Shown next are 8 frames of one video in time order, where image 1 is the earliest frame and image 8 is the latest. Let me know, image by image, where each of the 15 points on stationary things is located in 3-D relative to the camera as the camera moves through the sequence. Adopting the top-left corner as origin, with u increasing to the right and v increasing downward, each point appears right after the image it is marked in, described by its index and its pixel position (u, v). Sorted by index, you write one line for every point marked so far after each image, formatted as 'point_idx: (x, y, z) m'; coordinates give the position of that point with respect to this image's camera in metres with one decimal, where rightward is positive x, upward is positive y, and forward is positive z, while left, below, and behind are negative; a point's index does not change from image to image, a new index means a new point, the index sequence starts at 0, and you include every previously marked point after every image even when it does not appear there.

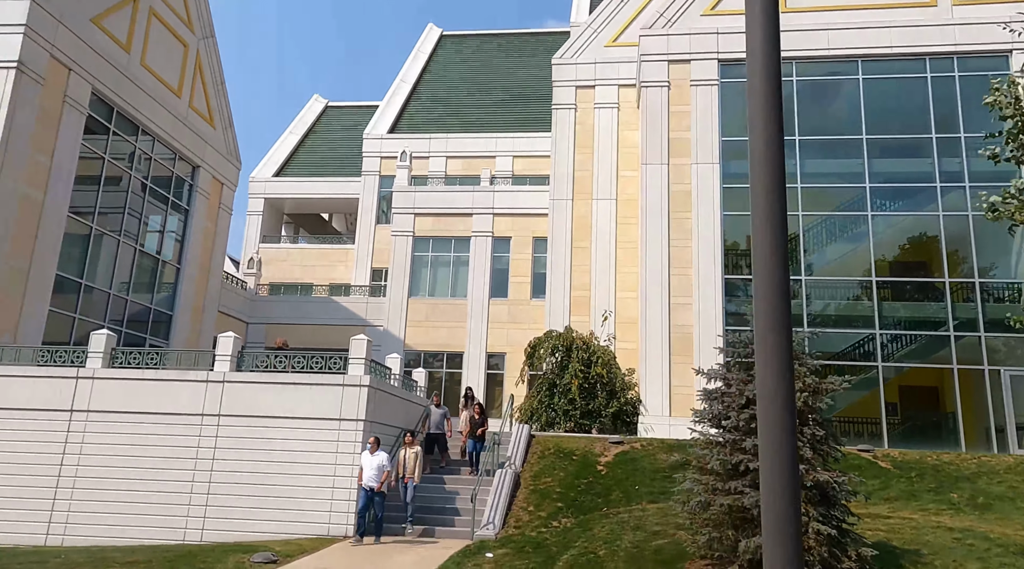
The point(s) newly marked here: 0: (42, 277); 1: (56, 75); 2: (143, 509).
0: (-10.7, +0.2, +18.8) m
1: (-10.8, +5.0, +19.4) m
2: (-6.8, -4.2, +15.4) m
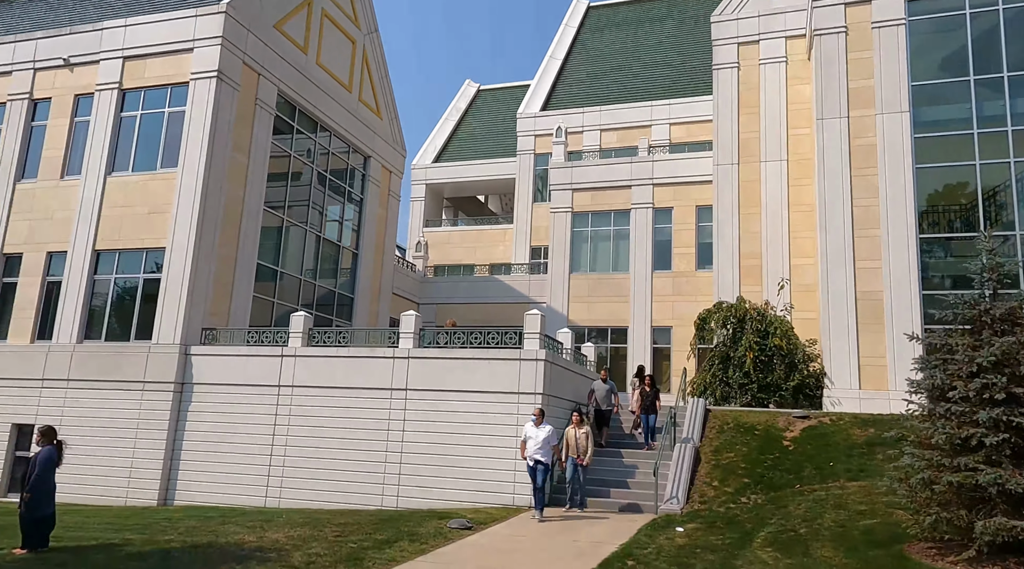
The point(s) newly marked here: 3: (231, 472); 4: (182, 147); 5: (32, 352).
0: (-6.7, +0.5, +20.6) m
1: (-6.8, +5.2, +21.1) m
2: (-3.4, -3.9, +16.6) m
3: (-6.0, -4.0, +17.6) m
4: (-8.0, +3.3, +19.7) m
5: (-11.5, -1.6, +19.9) m
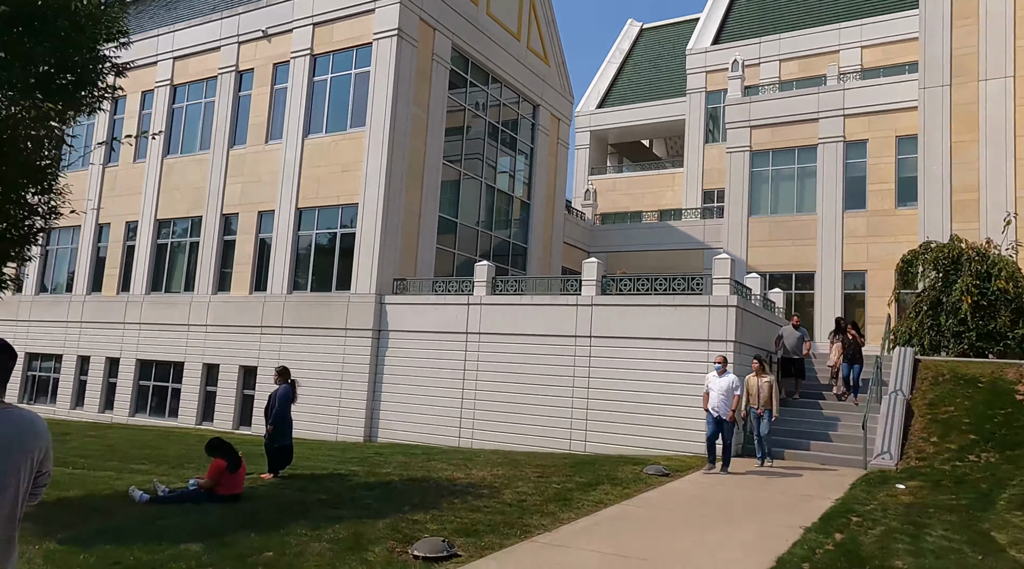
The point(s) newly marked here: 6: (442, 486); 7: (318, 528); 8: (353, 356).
0: (-2.1, +1.7, +21.4) m
1: (-2.2, +6.5, +21.6) m
2: (+0.5, -2.8, +17.2) m
3: (-1.9, -2.9, +18.6) m
4: (-3.6, +4.5, +20.7) m
5: (-6.9, -0.5, +21.8) m
6: (-0.7, -2.1, +8.4) m
7: (-1.4, -1.8, +6.2) m
8: (-3.8, -1.7, +19.7) m
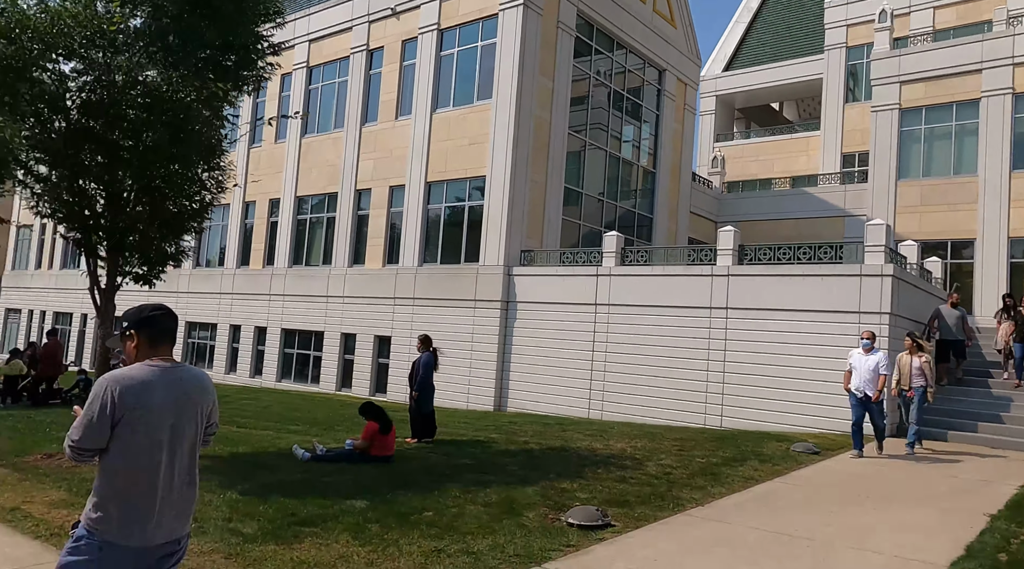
0: (+1.2, +2.5, +21.4) m
1: (+1.1, +7.3, +21.4) m
2: (+3.2, -2.2, +16.9) m
3: (+1.0, -2.3, +18.7) m
4: (-0.4, +5.2, +20.8) m
5: (-3.5, +0.2, +22.5) m
6: (+0.7, -1.8, +8.4) m
7: (-0.3, -1.6, +6.3) m
8: (-0.7, -1.0, +20.0) m
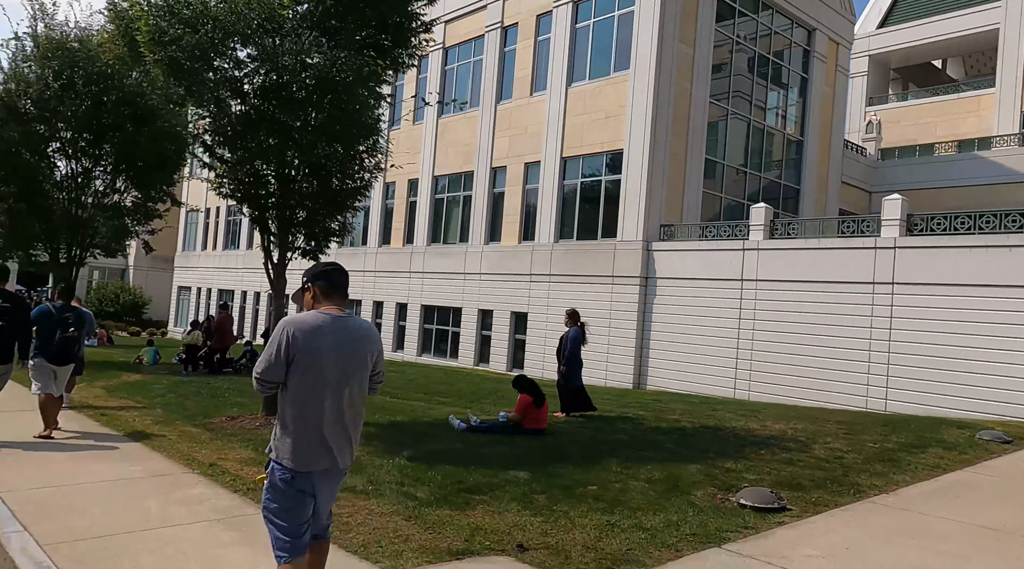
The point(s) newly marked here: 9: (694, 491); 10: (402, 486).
0: (+4.7, +3.1, +20.8) m
1: (+4.5, +7.9, +20.7) m
2: (+6.0, -1.7, +16.2) m
3: (+4.2, -1.7, +18.3) m
4: (+3.0, +5.8, +20.3) m
5: (+0.3, +0.9, +22.7) m
6: (+2.3, -1.5, +8.2) m
7: (+0.9, -1.4, +6.2) m
8: (+2.6, -0.5, +19.8) m
9: (+1.2, -1.4, +5.7) m
10: (-0.7, -1.4, +5.7) m
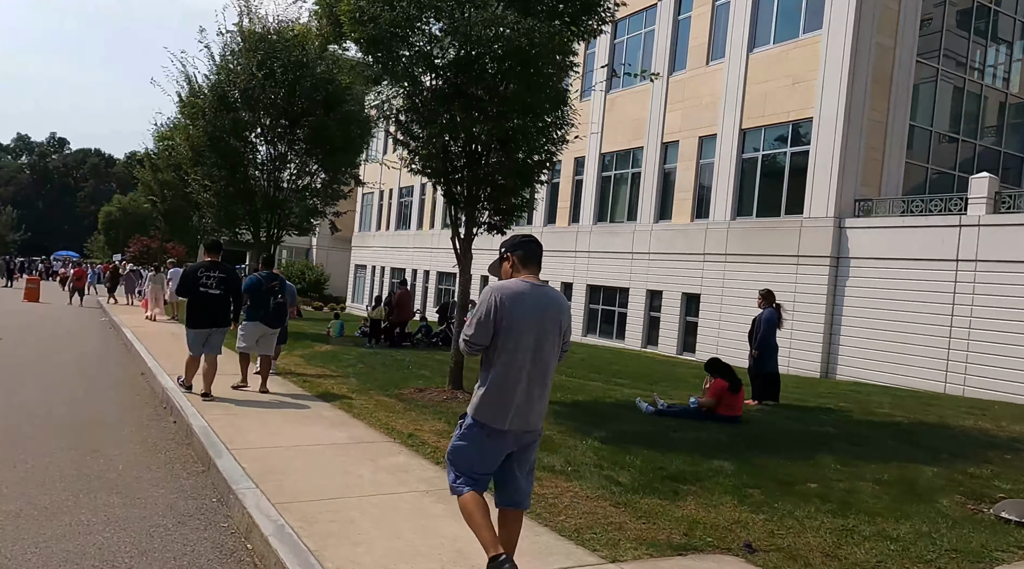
0: (+8.9, +3.5, +19.1) m
1: (+8.7, +8.3, +18.9) m
2: (+9.2, -1.4, +14.5) m
3: (+7.8, -1.3, +16.9) m
4: (+7.1, +6.3, +18.9) m
5: (+4.9, +1.4, +21.9) m
6: (+4.0, -1.3, +7.3) m
7: (+2.3, -1.2, +5.6) m
8: (+6.6, 0.0, +18.6) m
9: (+2.5, -1.3, +5.1) m
10: (+0.6, -1.2, +5.5) m
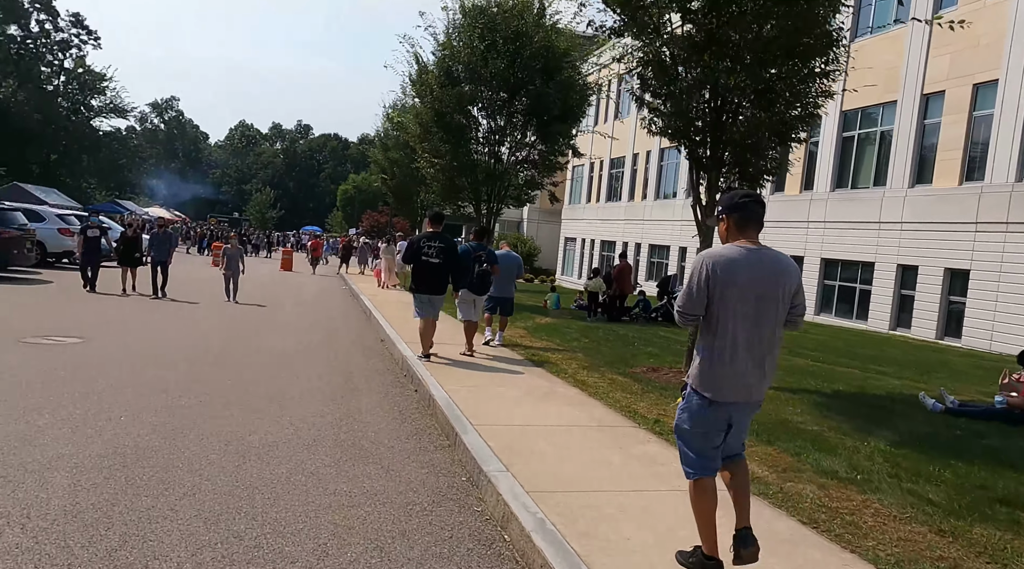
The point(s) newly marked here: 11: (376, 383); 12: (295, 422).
0: (+13.6, +4.0, +15.5) m
1: (+13.4, +8.8, +15.2) m
2: (+12.8, -1.1, +11.2) m
3: (+12.0, -0.9, +13.8) m
4: (+11.9, +6.7, +15.7) m
5: (+10.4, +2.0, +19.3) m
6: (+5.9, -1.2, +5.5) m
7: (+3.9, -1.1, +4.3) m
8: (+11.3, +0.5, +15.8) m
9: (+3.9, -1.2, +3.7) m
10: (+2.2, -1.1, +4.6) m
11: (-1.7, -1.2, +10.2) m
12: (-2.1, -1.3, +7.7) m
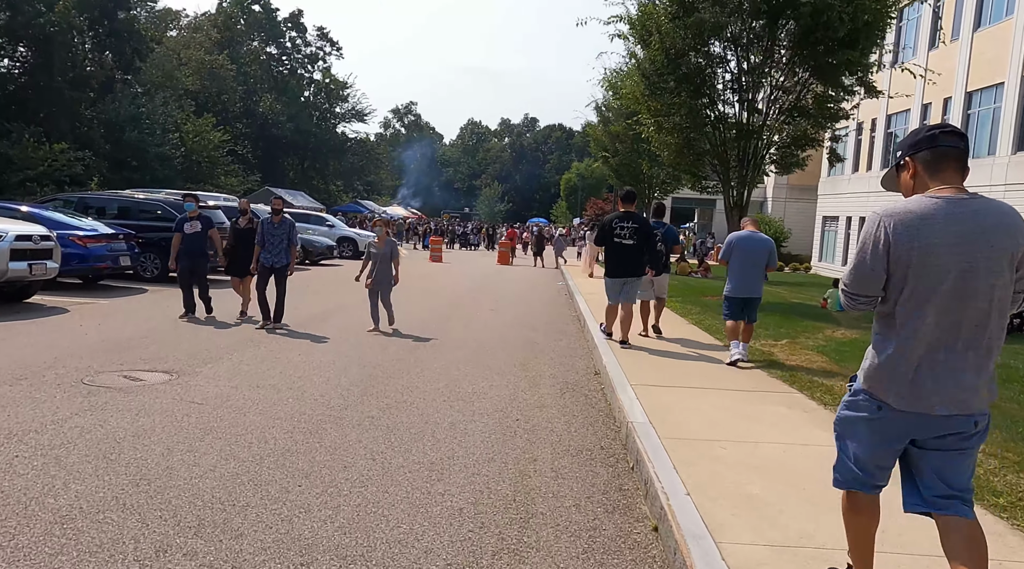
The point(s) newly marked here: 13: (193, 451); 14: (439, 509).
0: (+16.4, +4.2, +6.0) m
1: (+16.1, +9.0, +5.7) m
2: (+14.6, -0.9, +2.0) m
3: (+14.6, -0.7, +4.8) m
4: (+14.8, +6.9, +6.6) m
5: (+14.5, +2.3, +10.5) m
6: (+6.5, -1.2, -1.5) m
7: (+4.2, -1.2, -2.1) m
8: (+14.4, +0.7, +6.9) m
9: (+4.1, -1.3, -2.7) m
10: (+2.6, -1.2, -1.4) m
11: (+0.4, -1.3, +5.0) m
12: (-0.6, -1.4, +2.7) m
13: (-2.3, -1.2, +6.0) m
14: (-0.4, -1.3, +4.9) m
